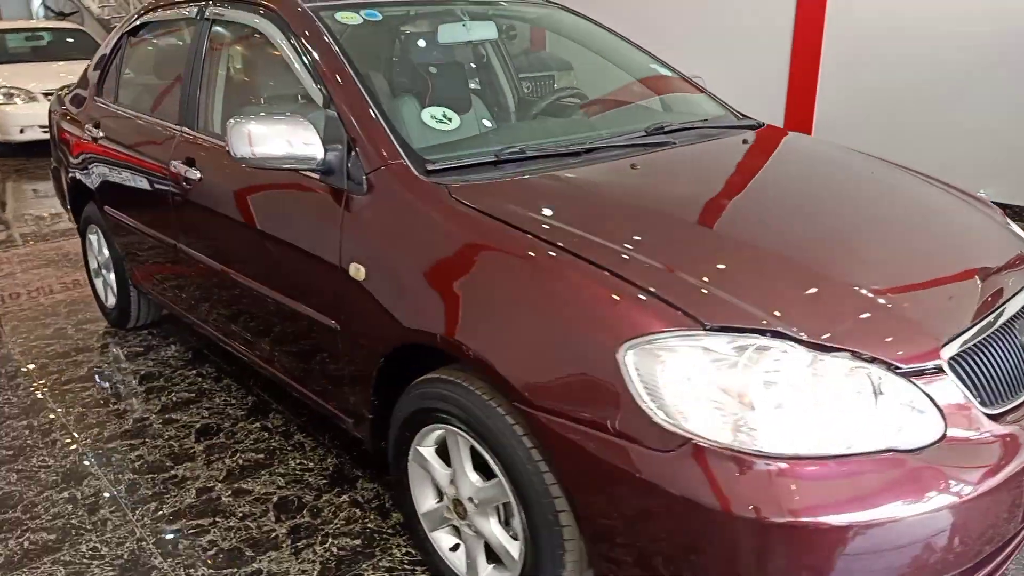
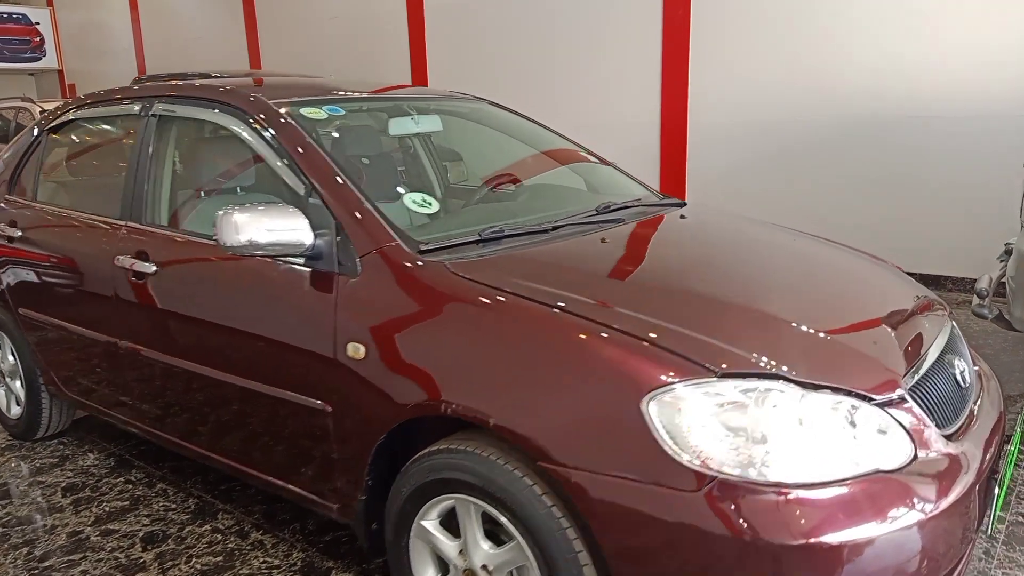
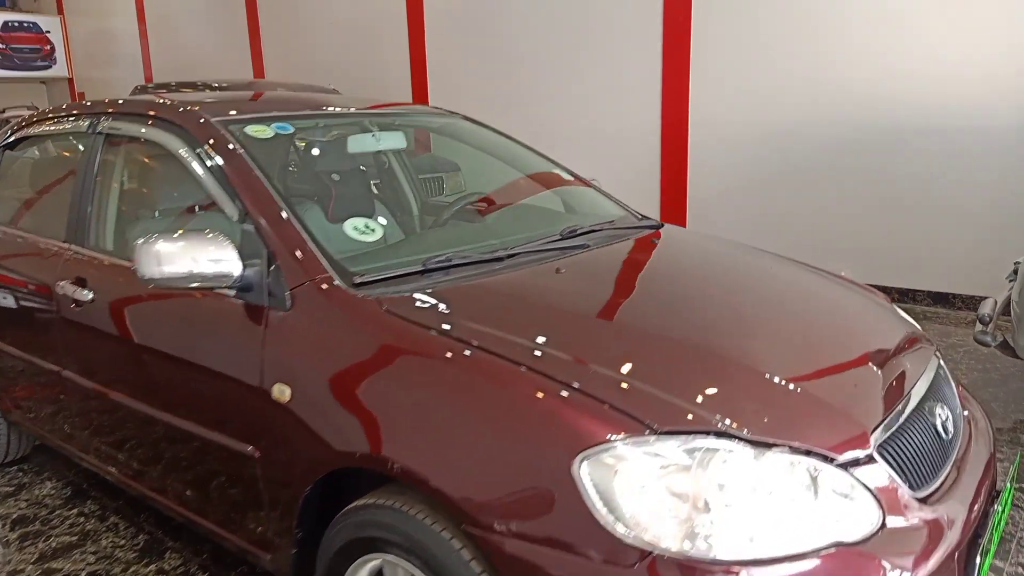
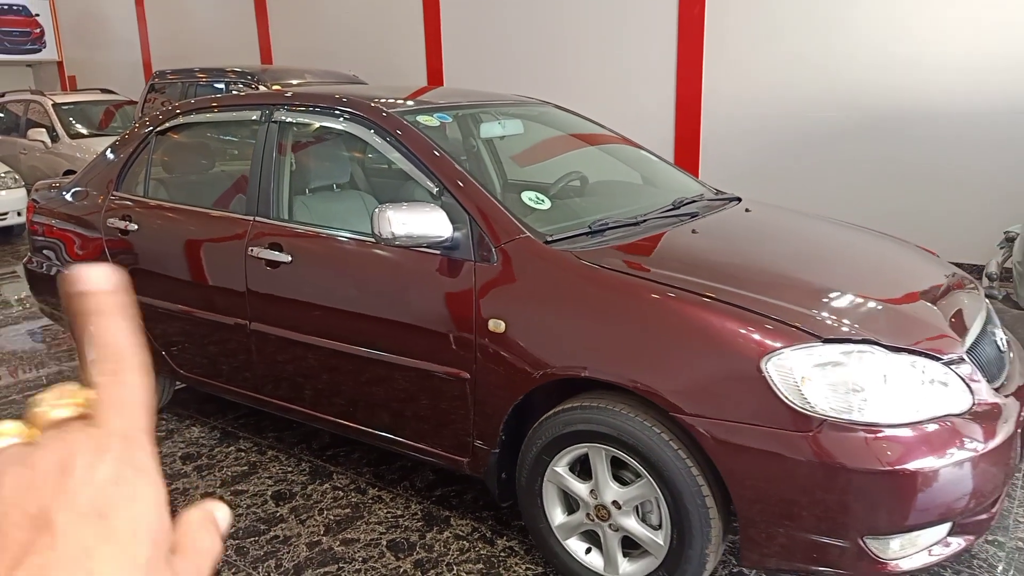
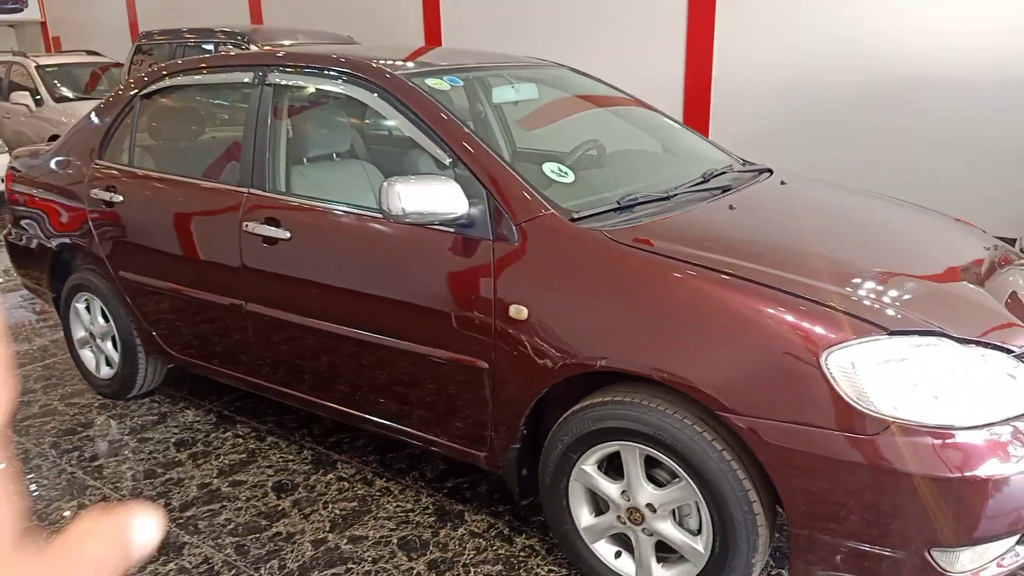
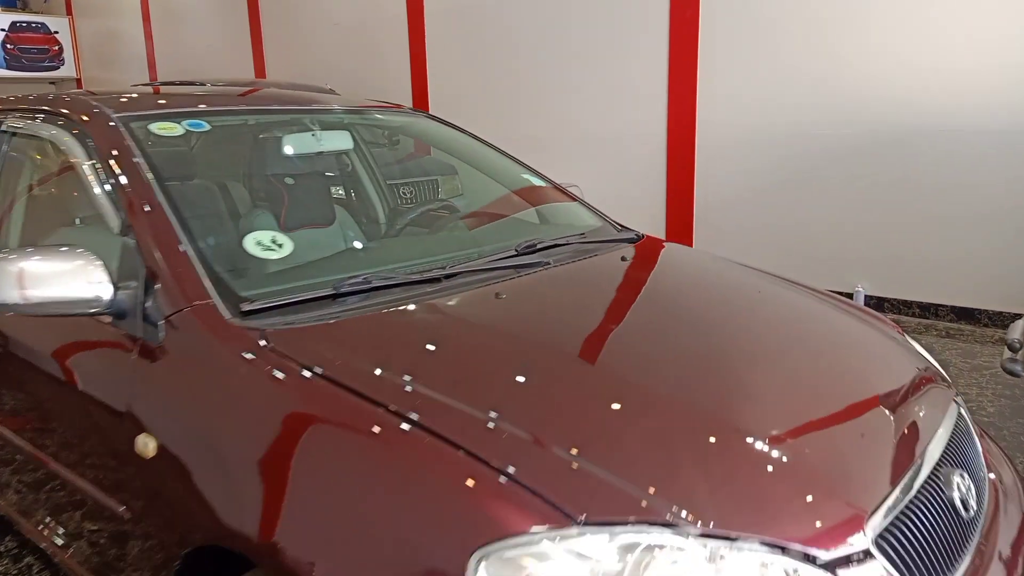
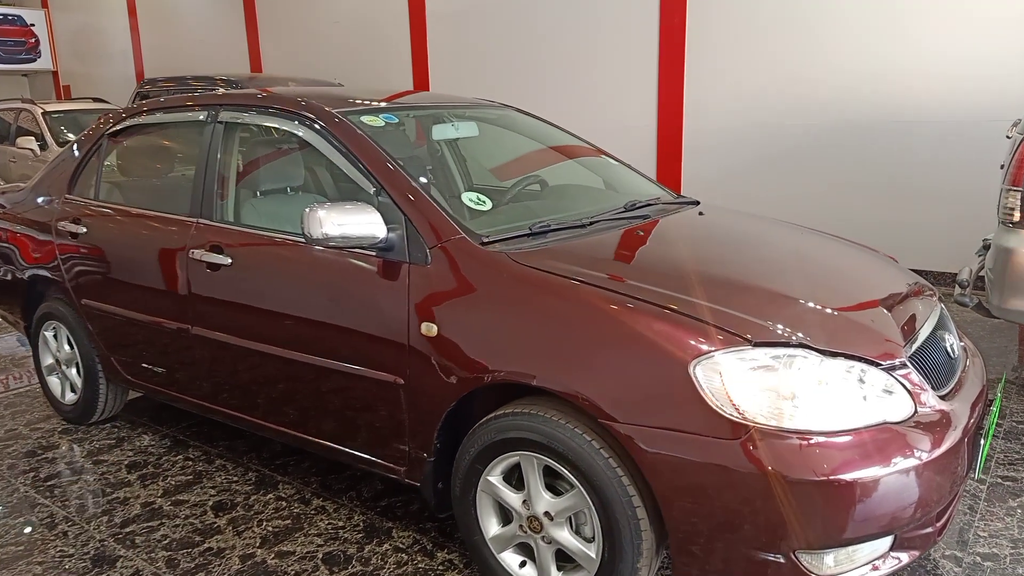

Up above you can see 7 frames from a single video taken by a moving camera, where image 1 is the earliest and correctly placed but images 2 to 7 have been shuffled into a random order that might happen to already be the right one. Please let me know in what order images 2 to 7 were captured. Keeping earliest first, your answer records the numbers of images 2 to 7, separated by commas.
5, 4, 7, 2, 3, 6
